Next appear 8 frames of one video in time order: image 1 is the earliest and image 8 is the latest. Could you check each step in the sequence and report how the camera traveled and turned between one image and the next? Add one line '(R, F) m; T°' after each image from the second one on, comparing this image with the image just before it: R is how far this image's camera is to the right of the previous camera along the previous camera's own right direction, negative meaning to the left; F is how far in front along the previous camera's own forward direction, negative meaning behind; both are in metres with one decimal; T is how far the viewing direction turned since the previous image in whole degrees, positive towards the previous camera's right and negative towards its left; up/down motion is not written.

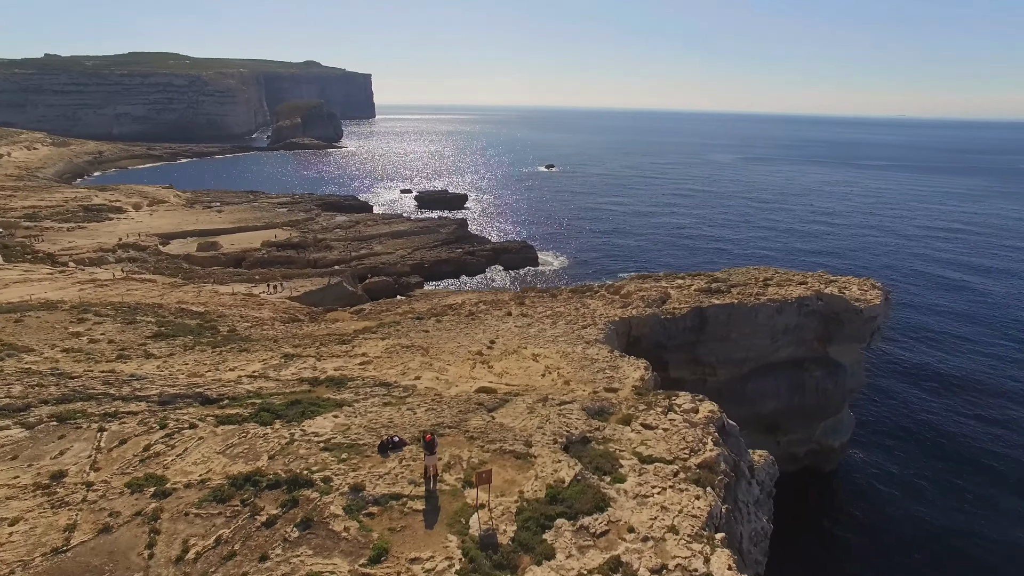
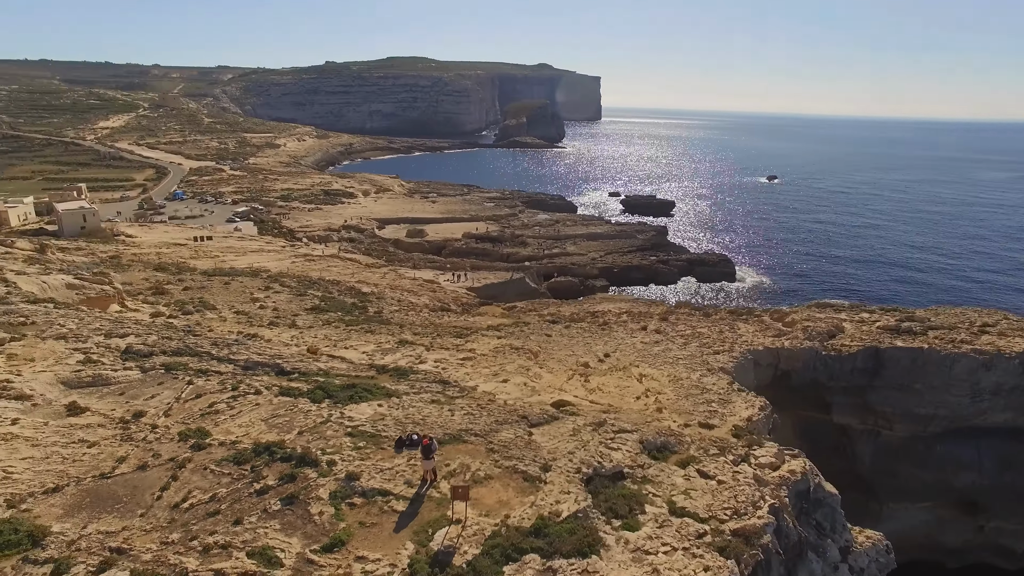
(+3.1, +1.0) m; -19°
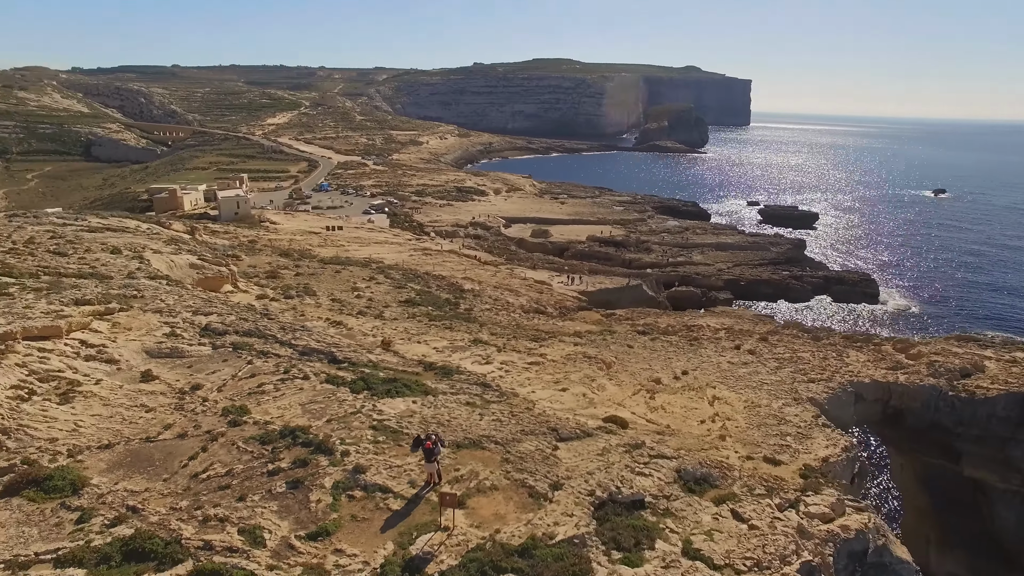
(+1.9, +0.5) m; -12°
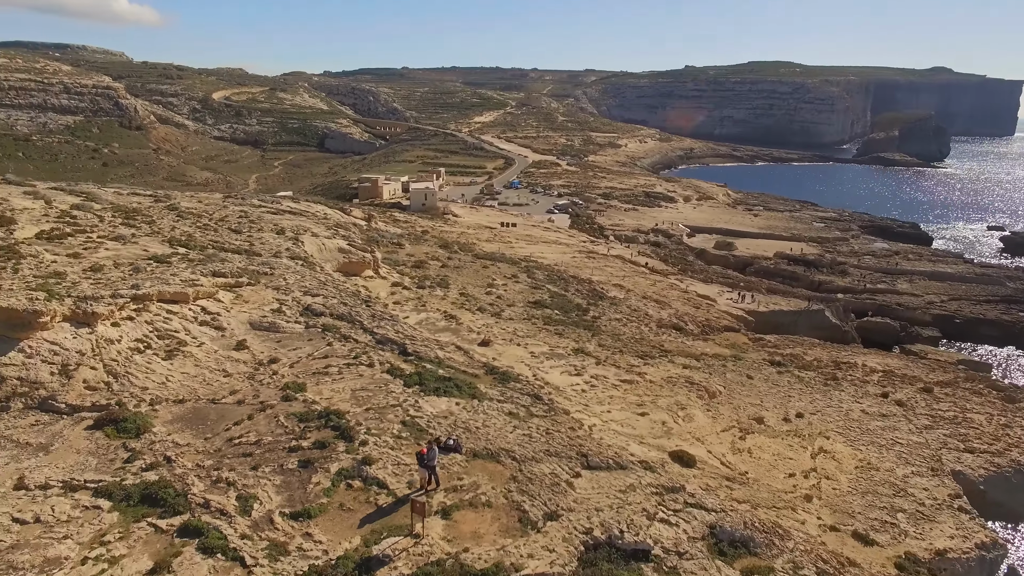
(+2.8, +0.9) m; -18°
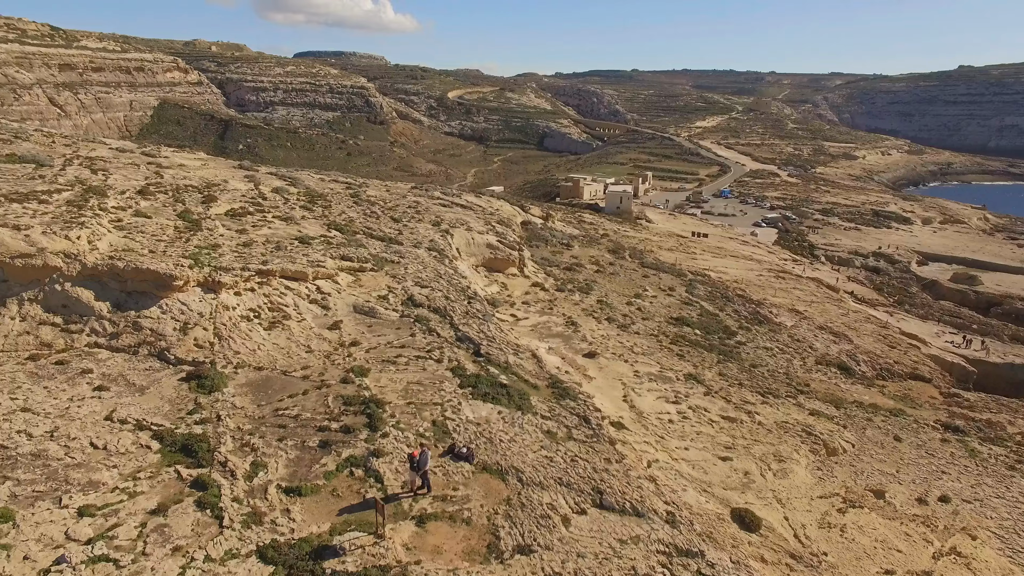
(+3.1, +1.1) m; -19°
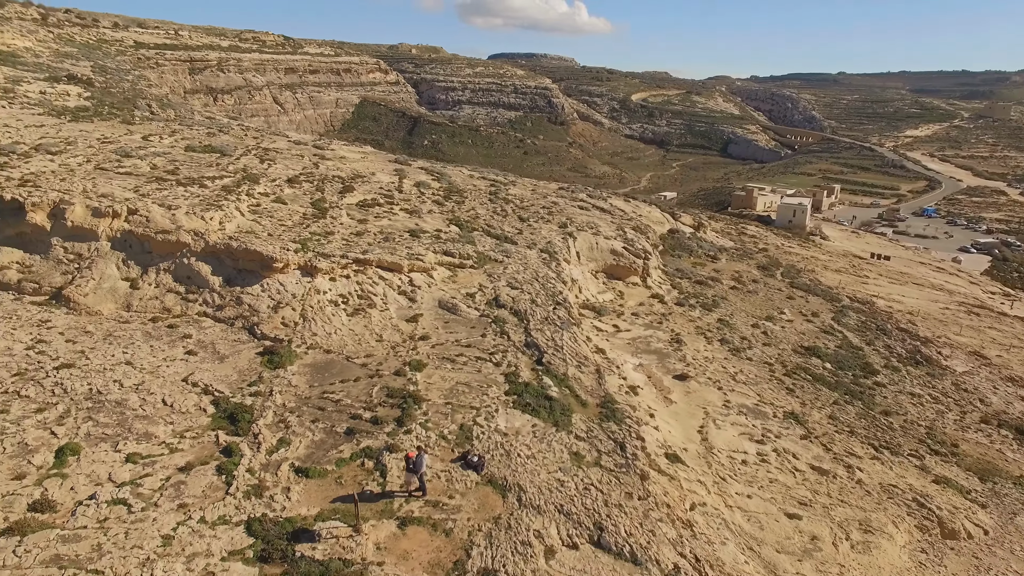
(+2.6, +0.9) m; -16°
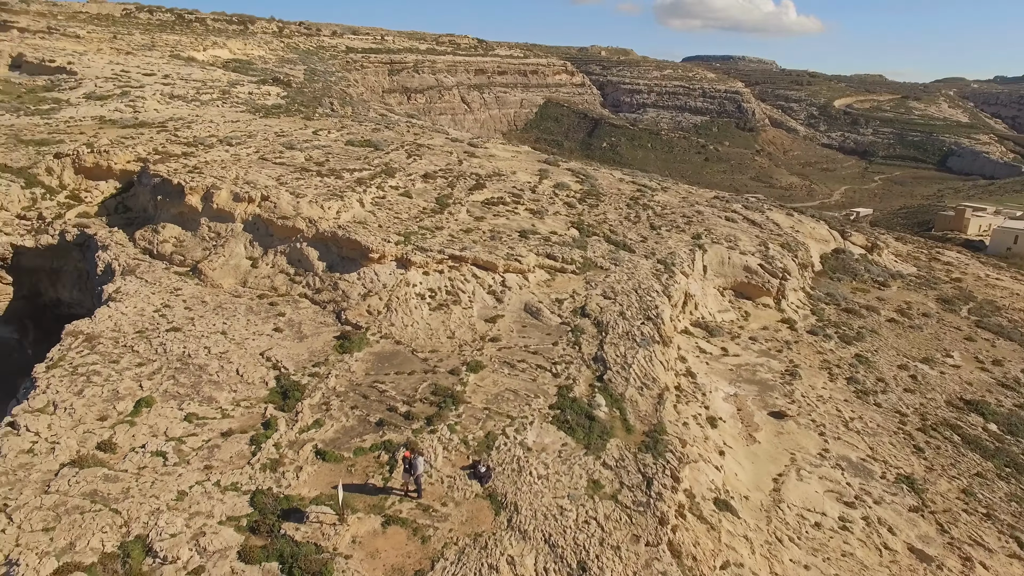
(+2.6, +0.9) m; -16°
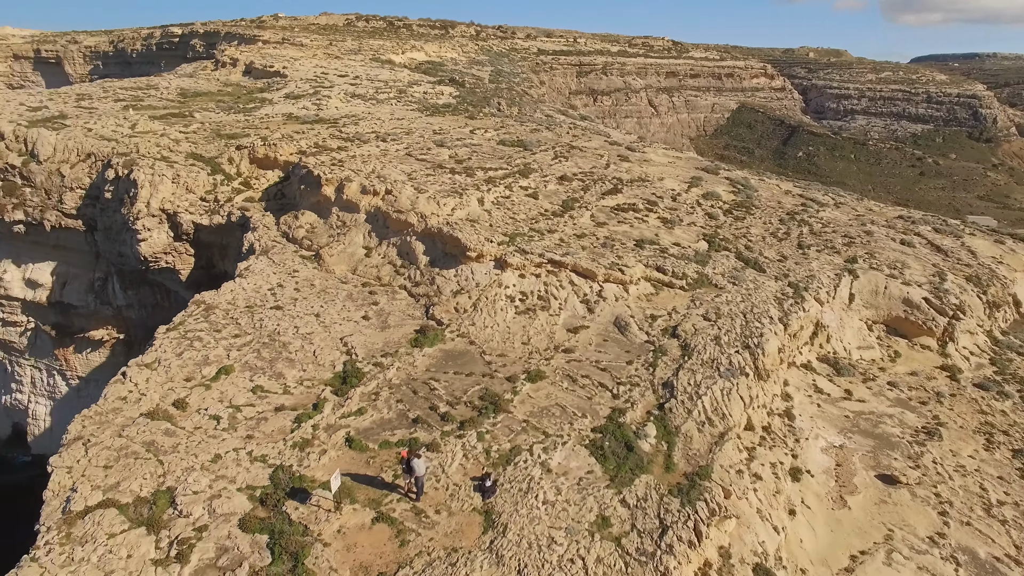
(+2.6, +0.9) m; -17°
